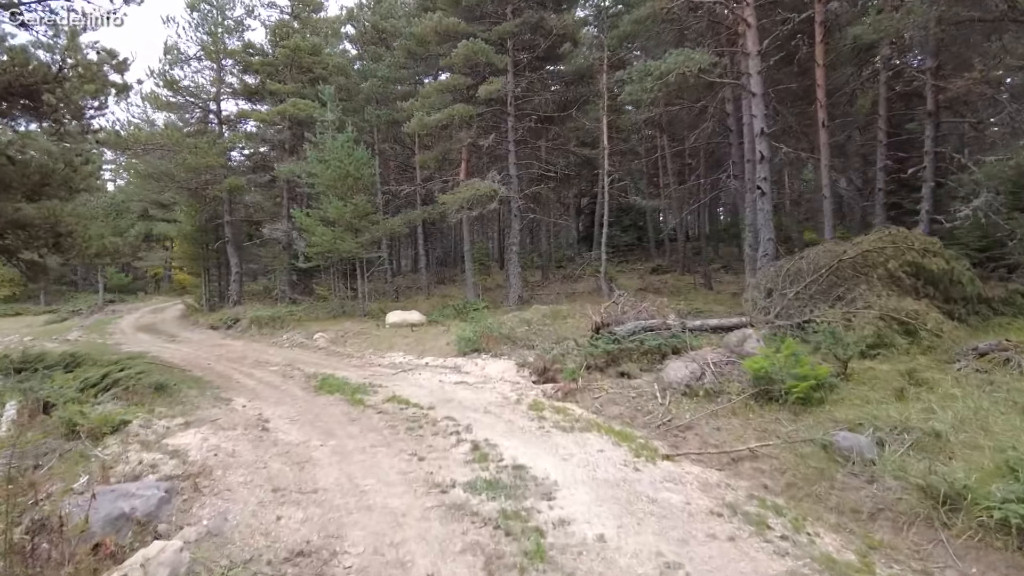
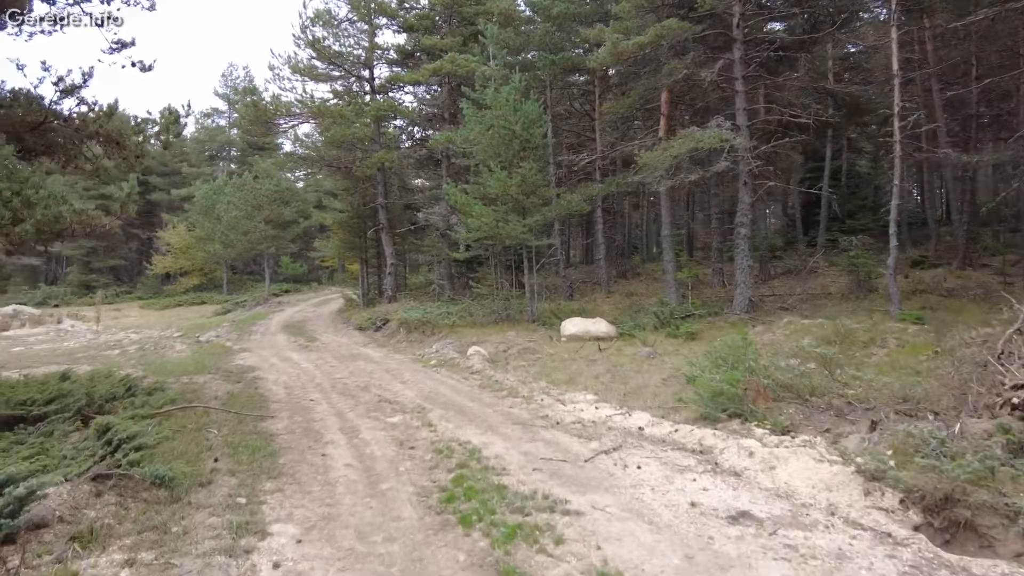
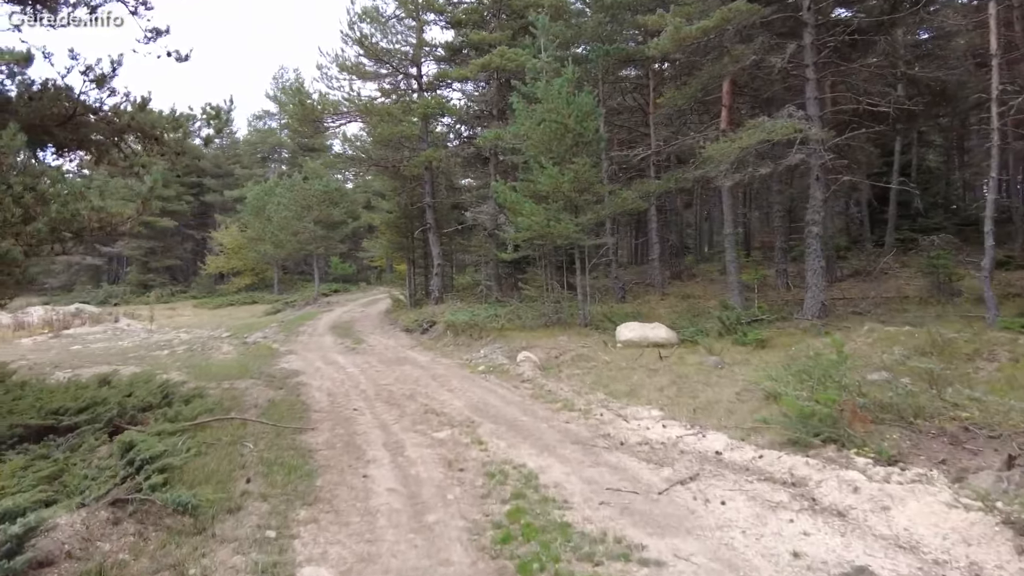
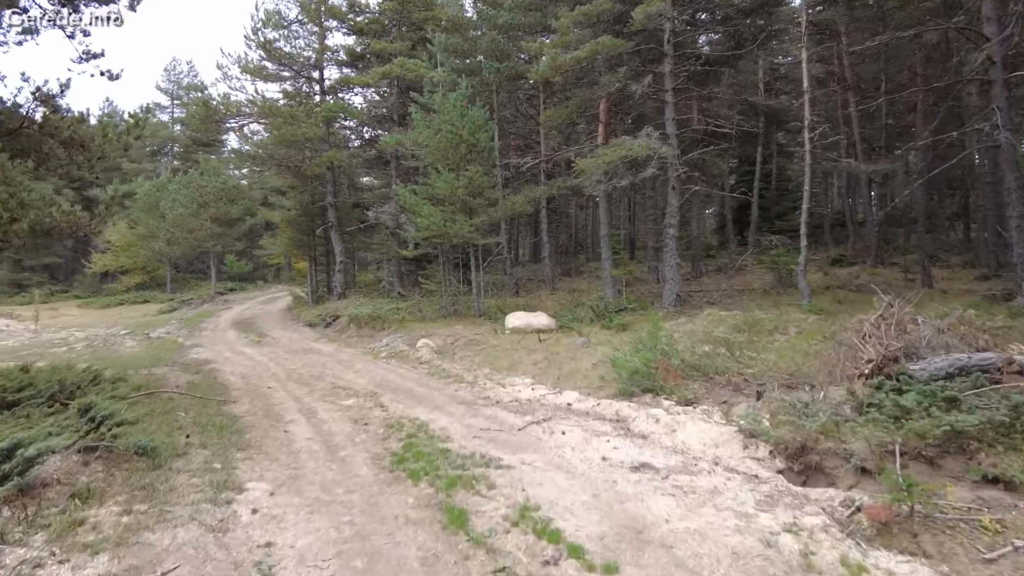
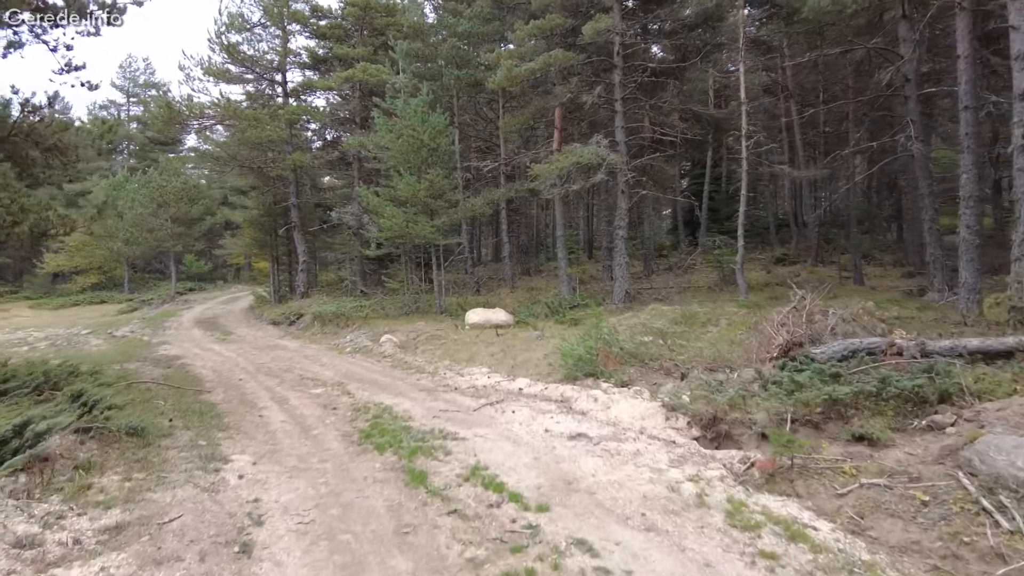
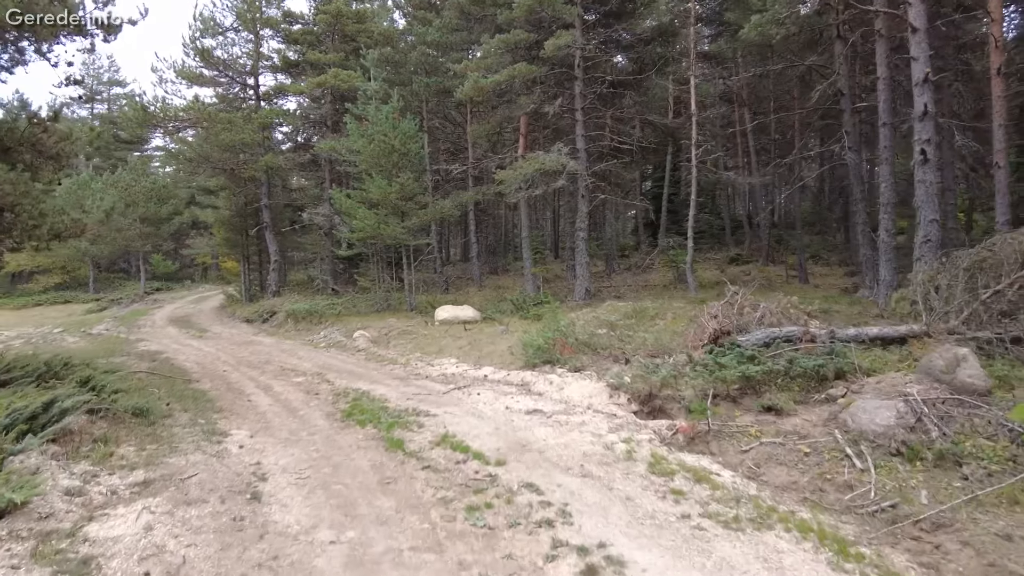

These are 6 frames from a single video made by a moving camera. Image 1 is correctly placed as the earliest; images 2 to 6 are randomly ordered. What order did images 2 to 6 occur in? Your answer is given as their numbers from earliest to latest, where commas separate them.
6, 5, 4, 2, 3
